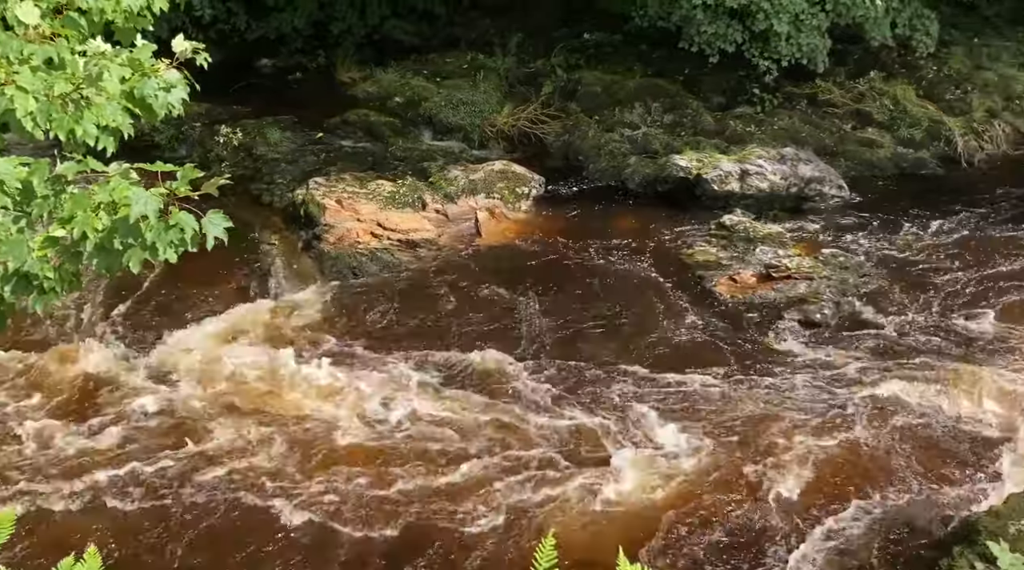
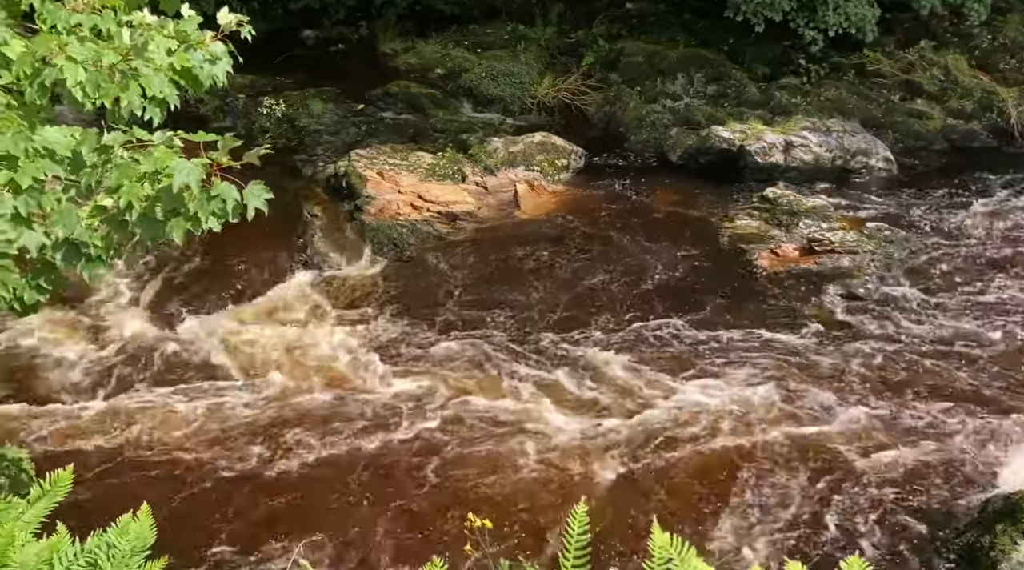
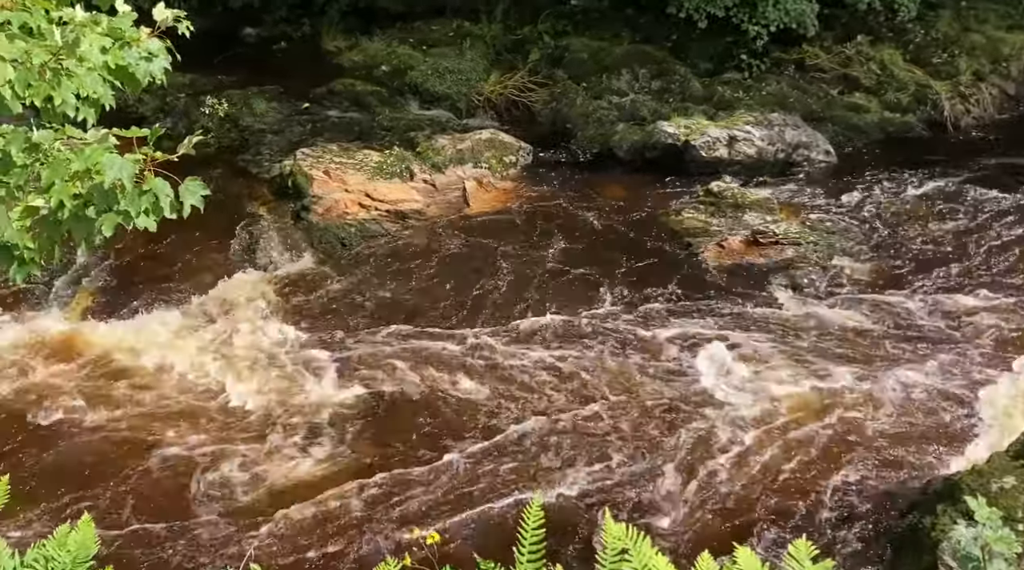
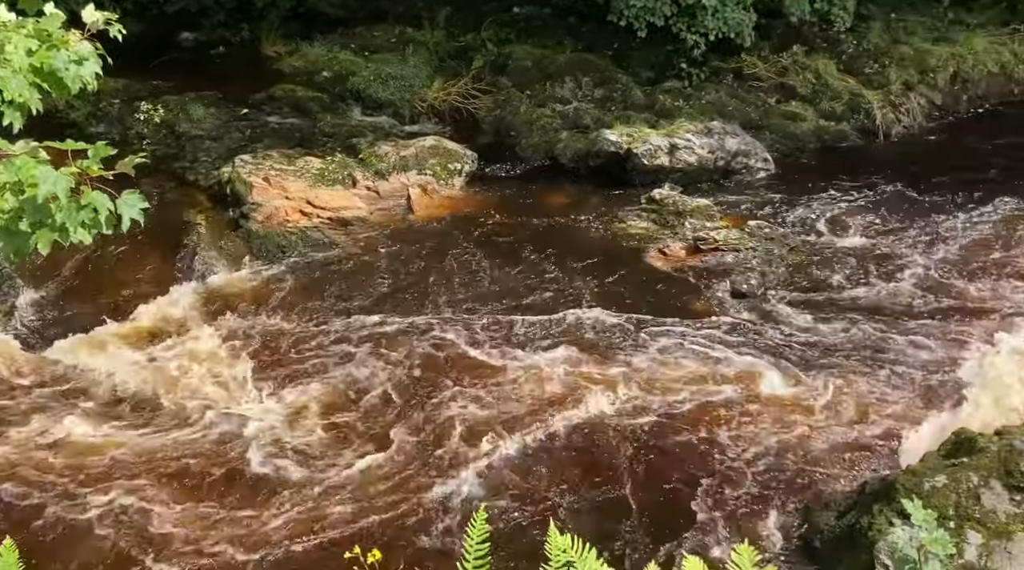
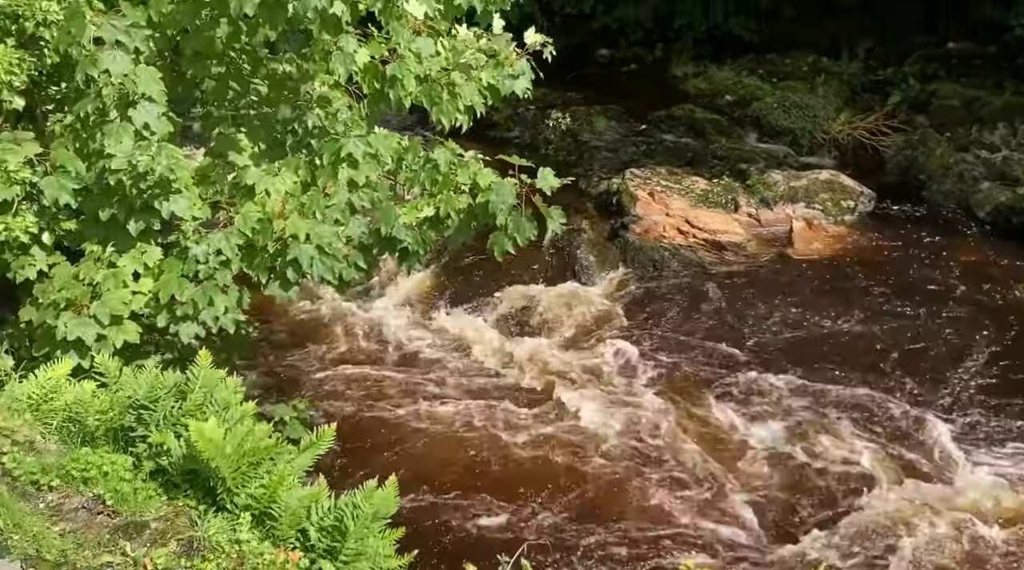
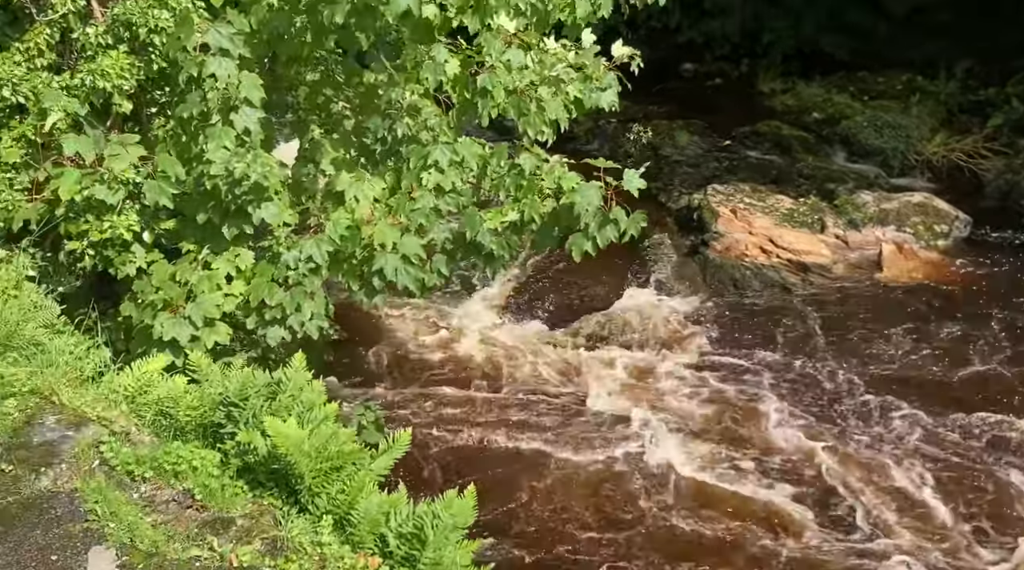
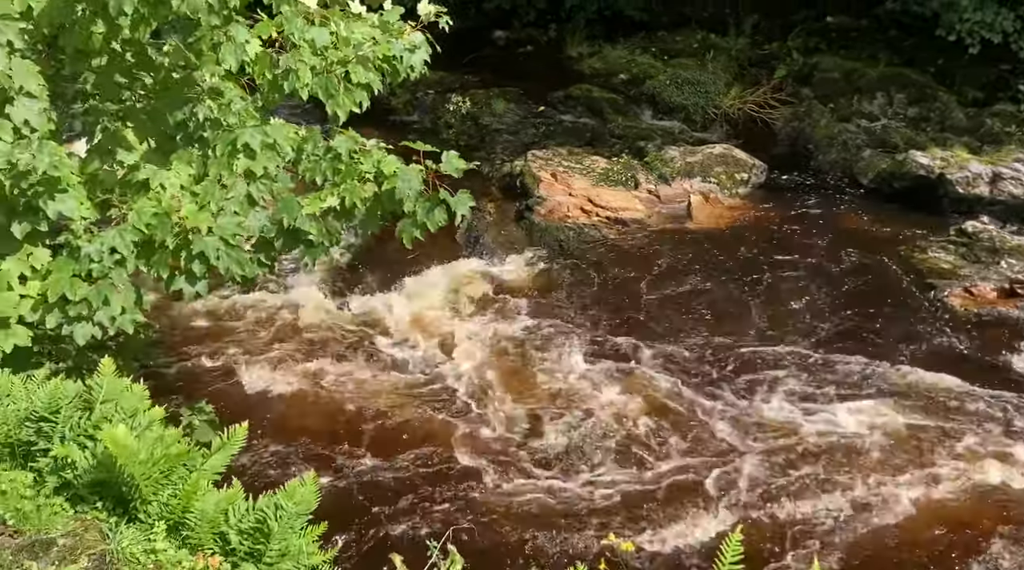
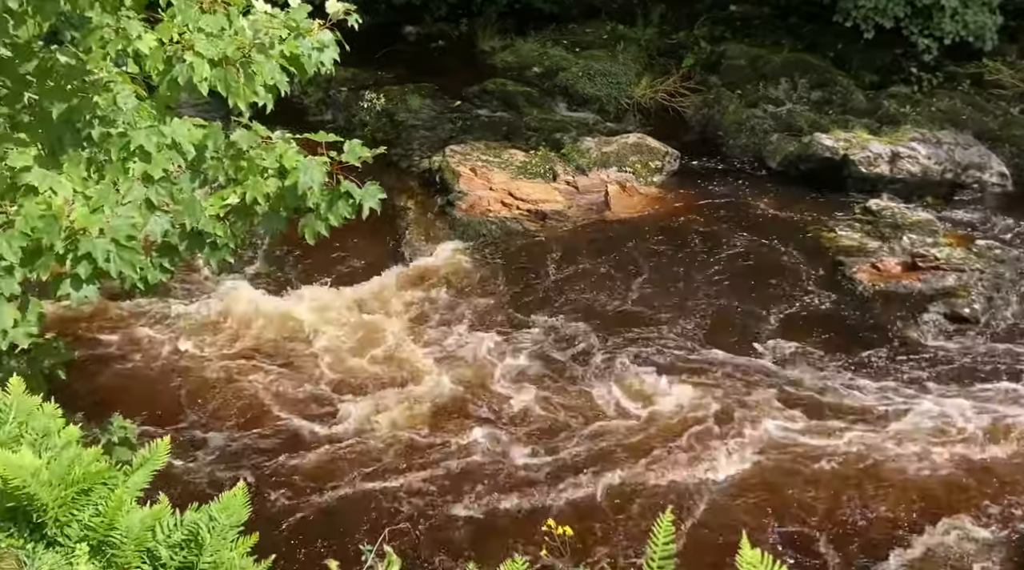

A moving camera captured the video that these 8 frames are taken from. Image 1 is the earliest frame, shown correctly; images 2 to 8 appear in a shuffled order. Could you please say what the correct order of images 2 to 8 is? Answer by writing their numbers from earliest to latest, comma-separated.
4, 3, 2, 8, 7, 5, 6
